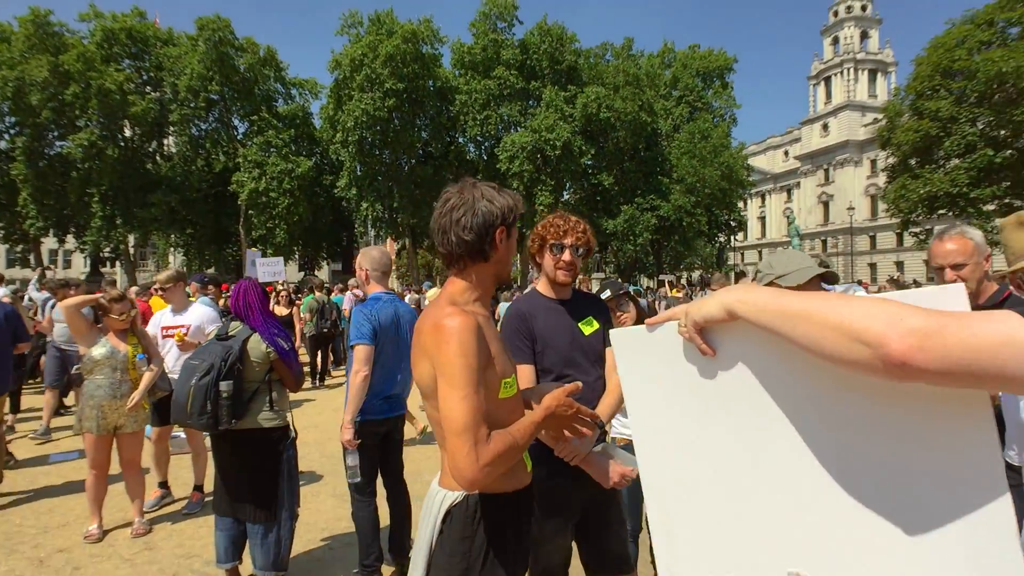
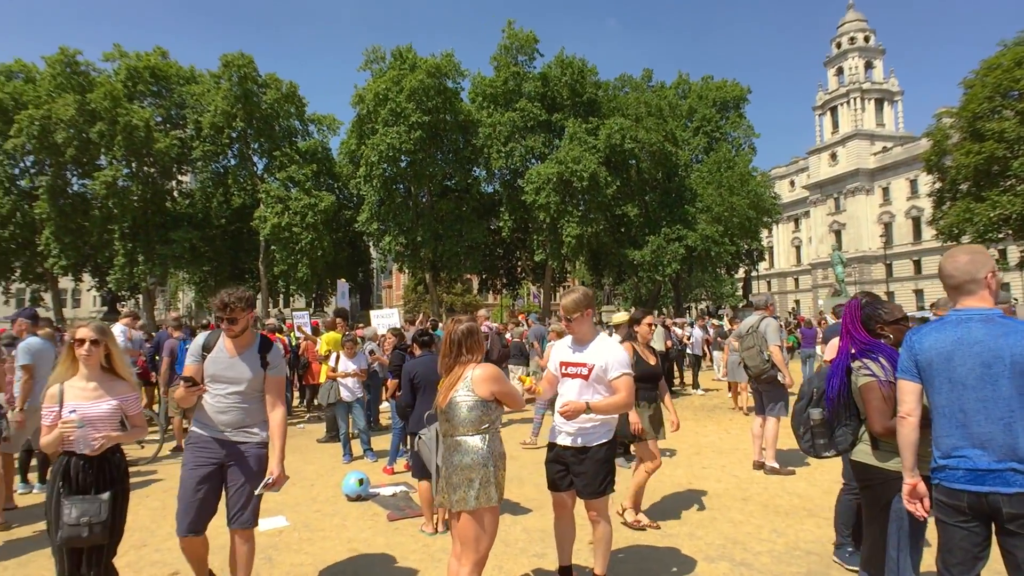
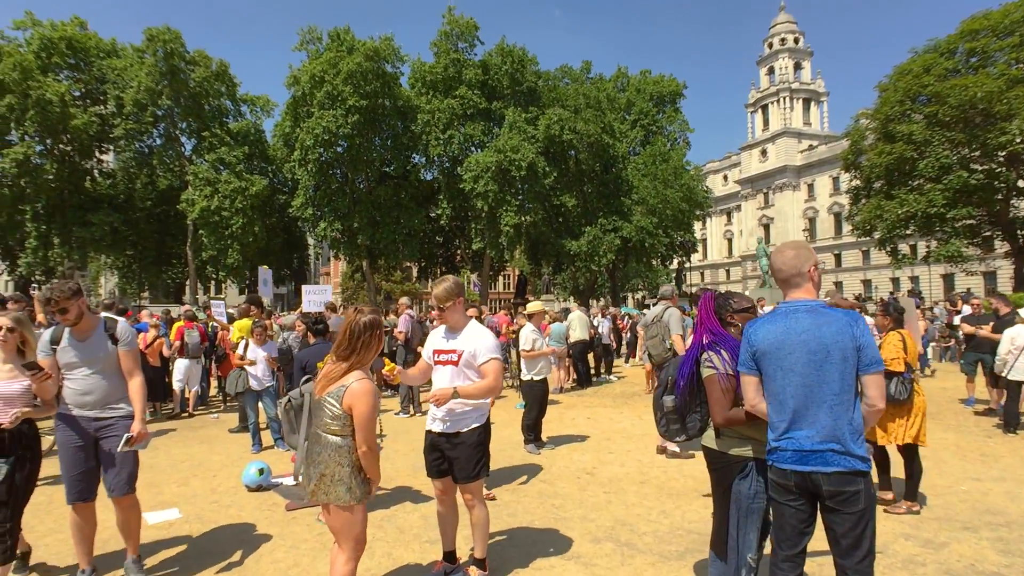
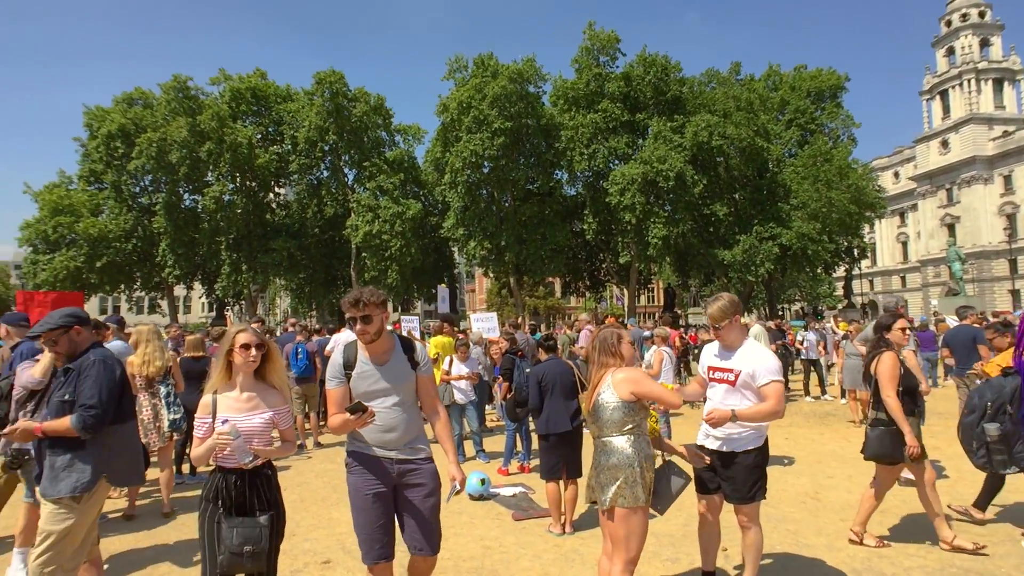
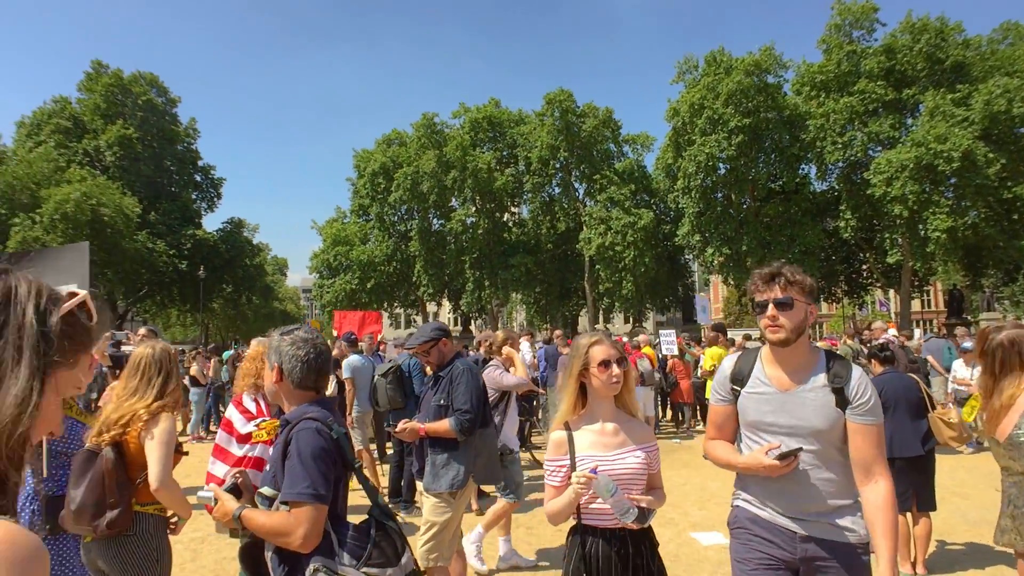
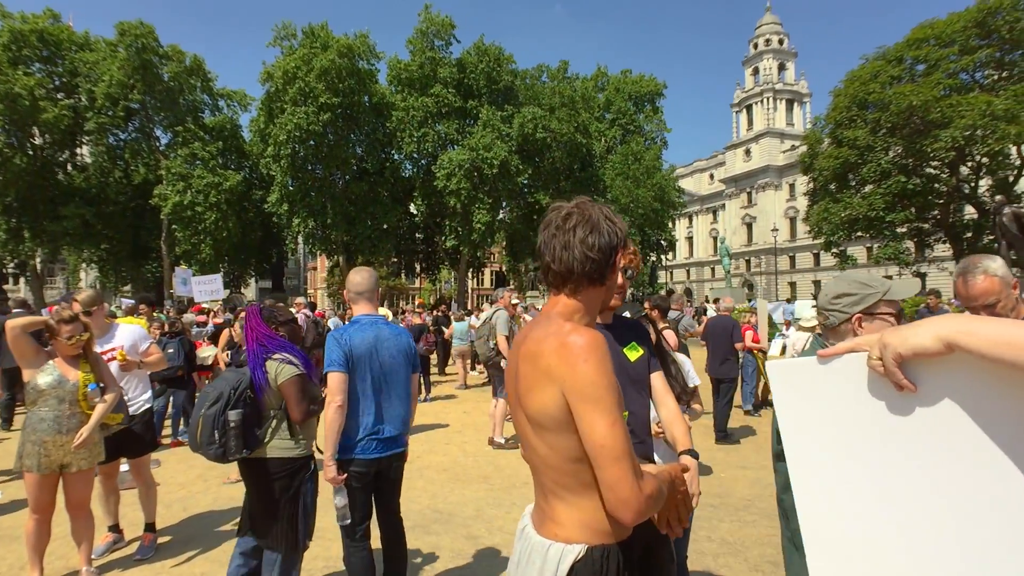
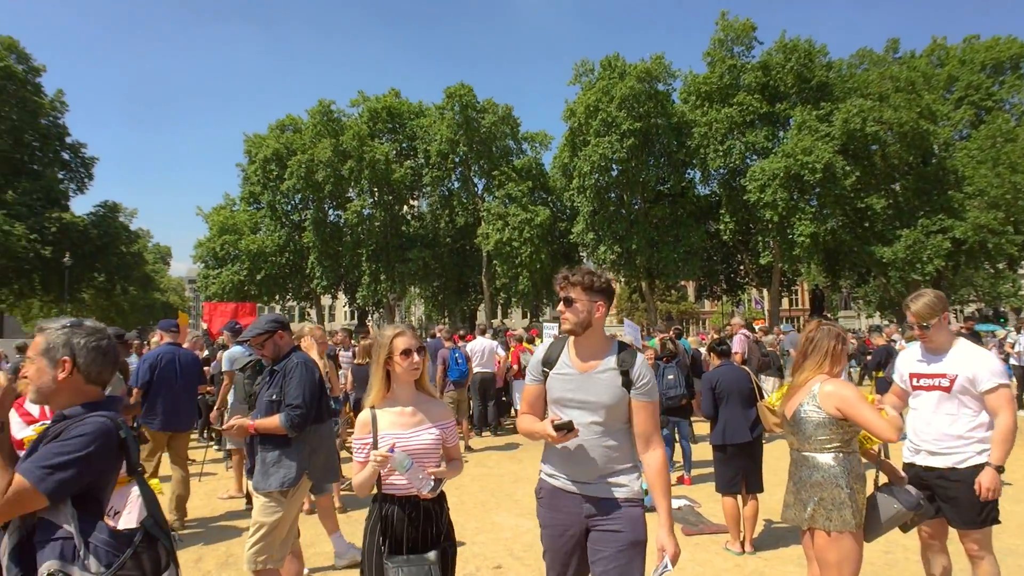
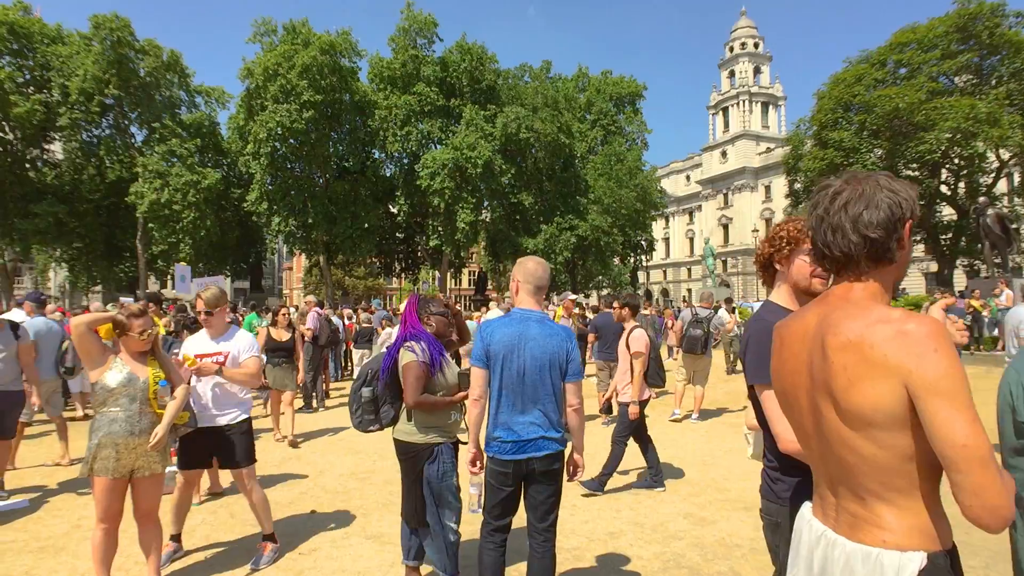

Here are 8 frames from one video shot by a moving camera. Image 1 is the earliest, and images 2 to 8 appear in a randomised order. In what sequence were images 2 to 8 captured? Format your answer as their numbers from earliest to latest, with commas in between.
6, 8, 3, 2, 4, 7, 5
